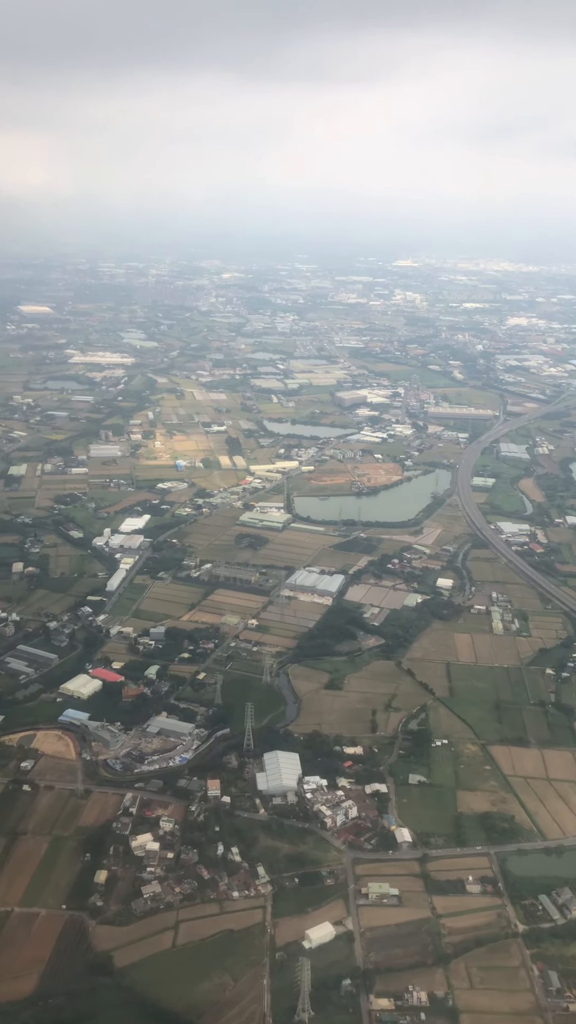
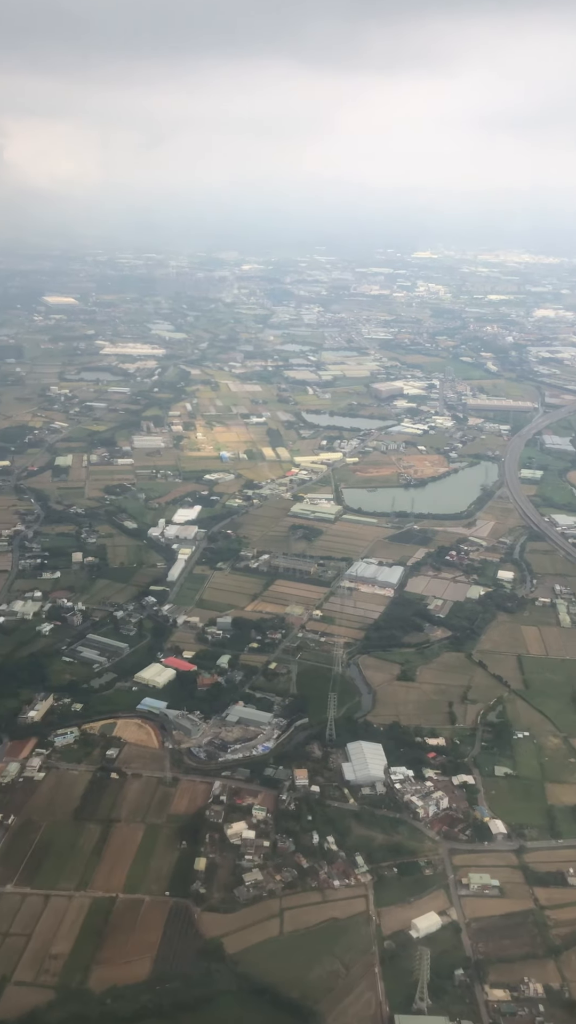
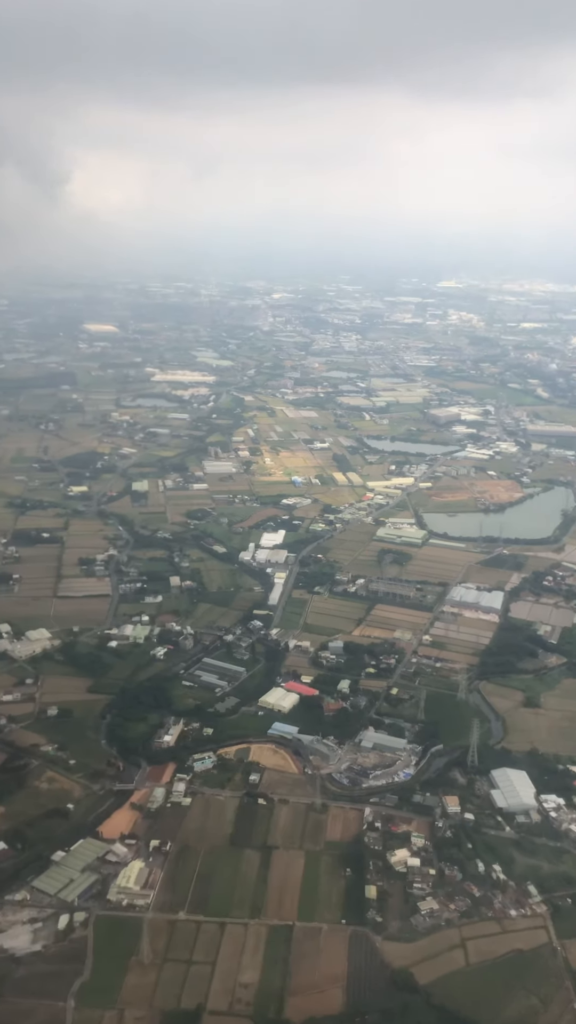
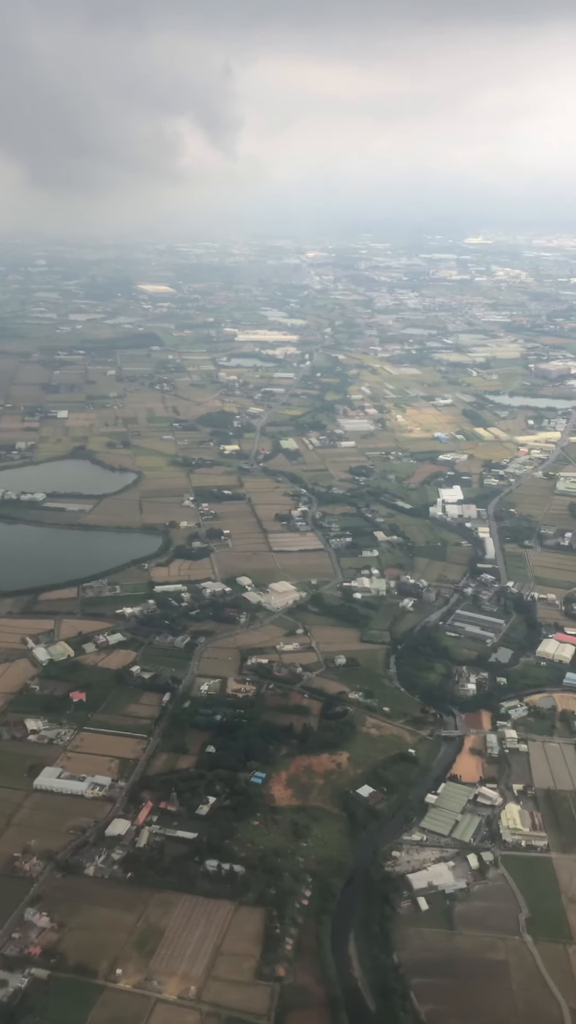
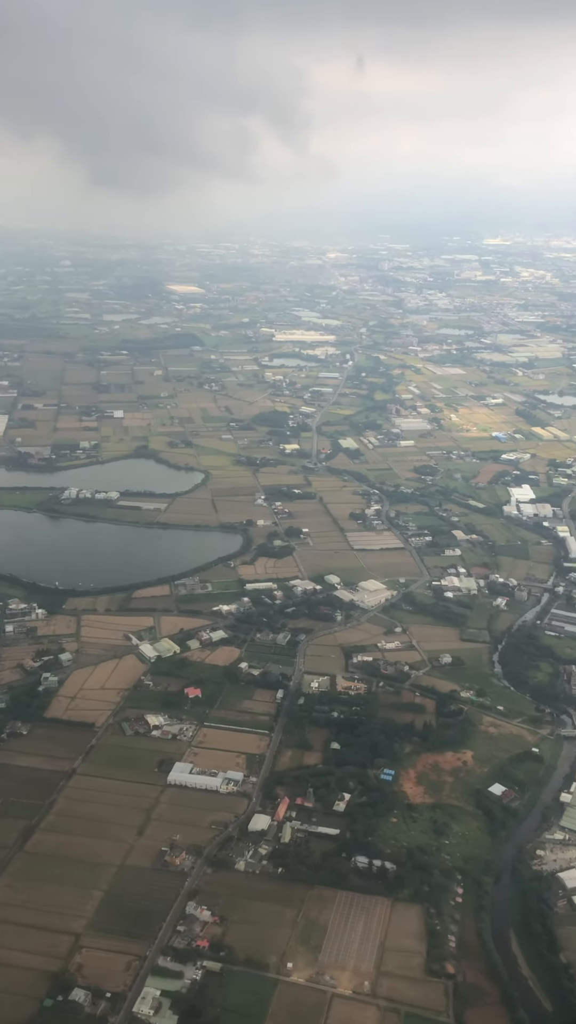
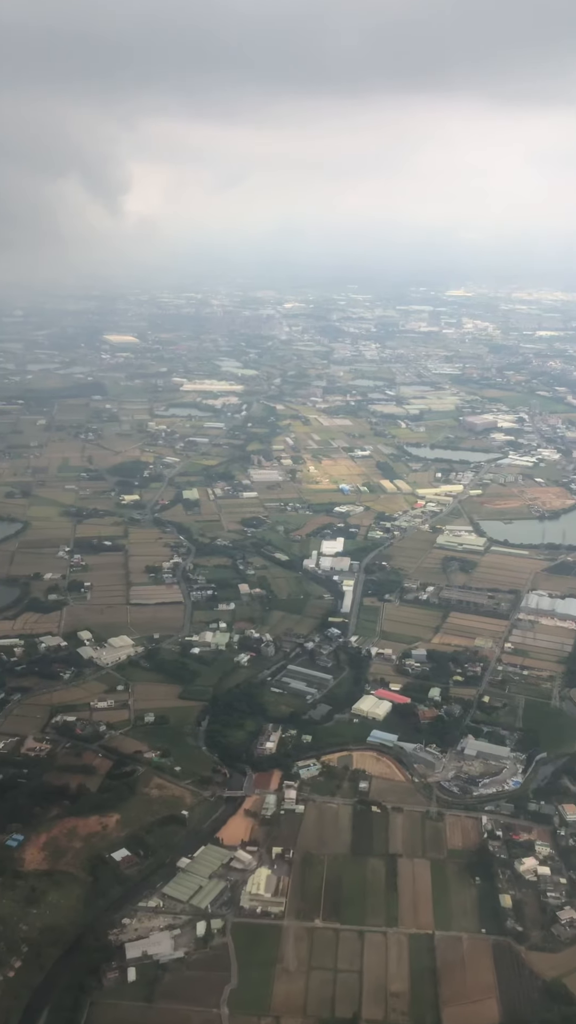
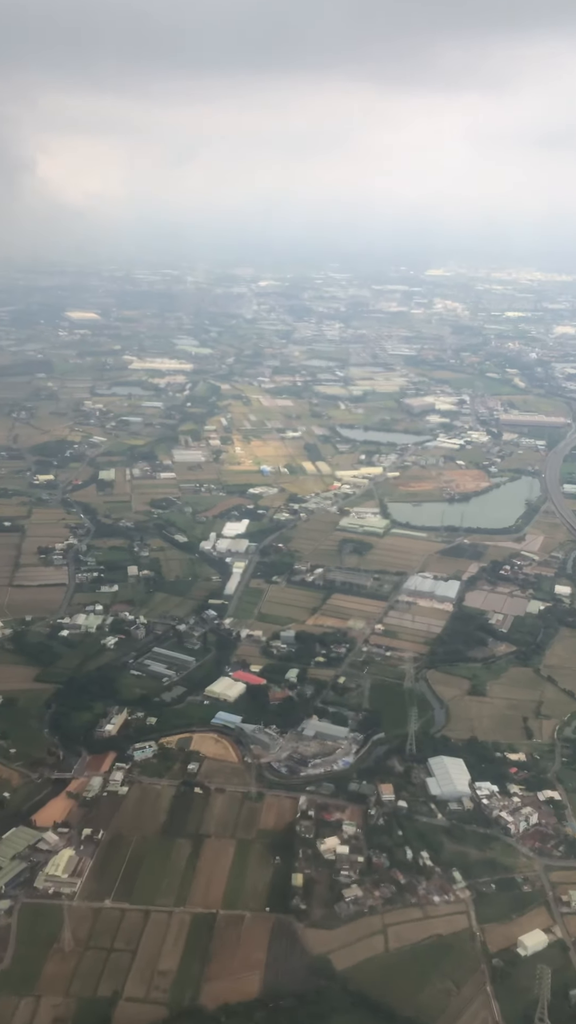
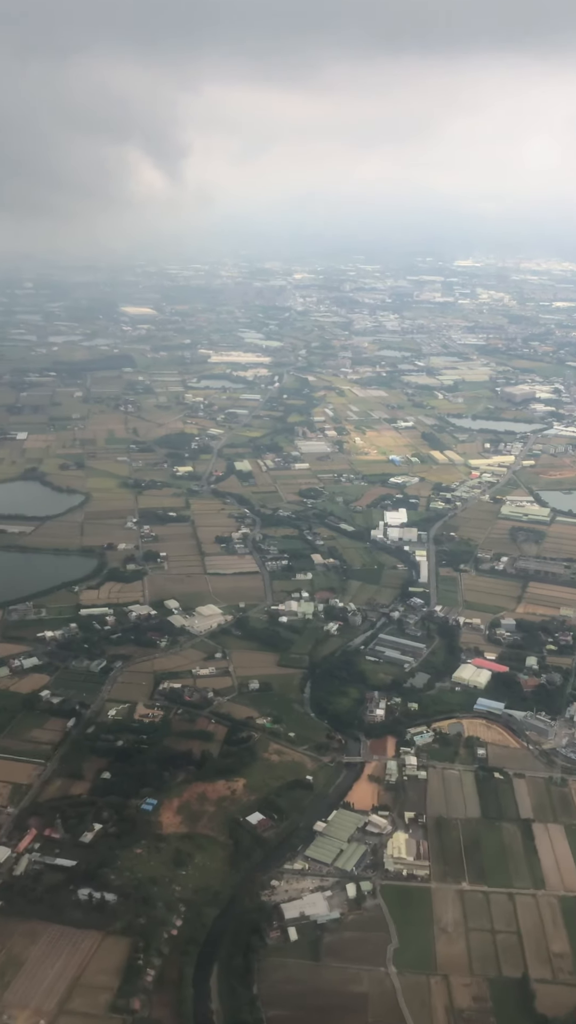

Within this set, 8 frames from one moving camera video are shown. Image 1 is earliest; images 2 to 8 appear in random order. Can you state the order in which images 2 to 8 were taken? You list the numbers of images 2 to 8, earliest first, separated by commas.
2, 7, 3, 6, 8, 4, 5
